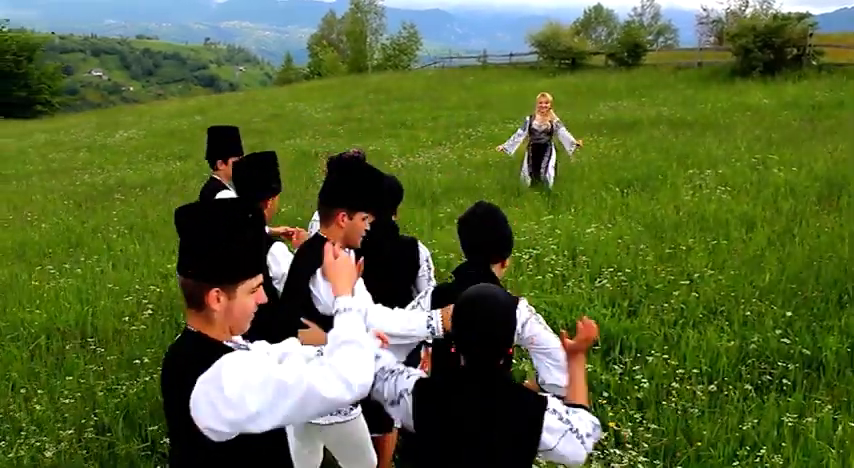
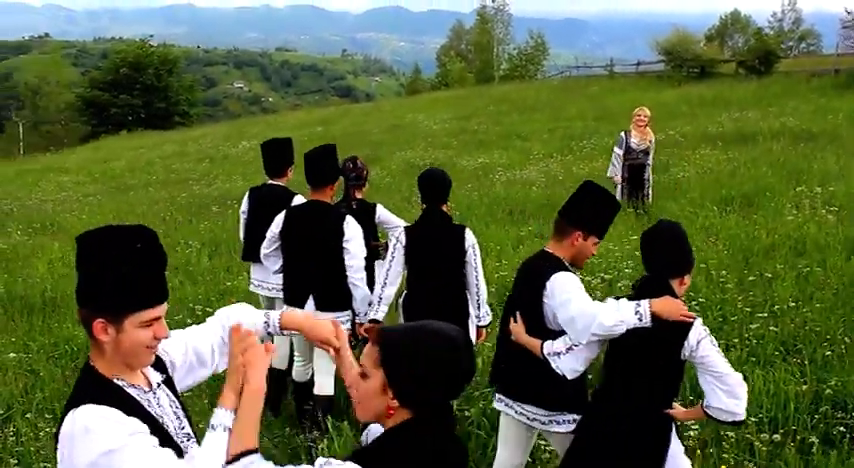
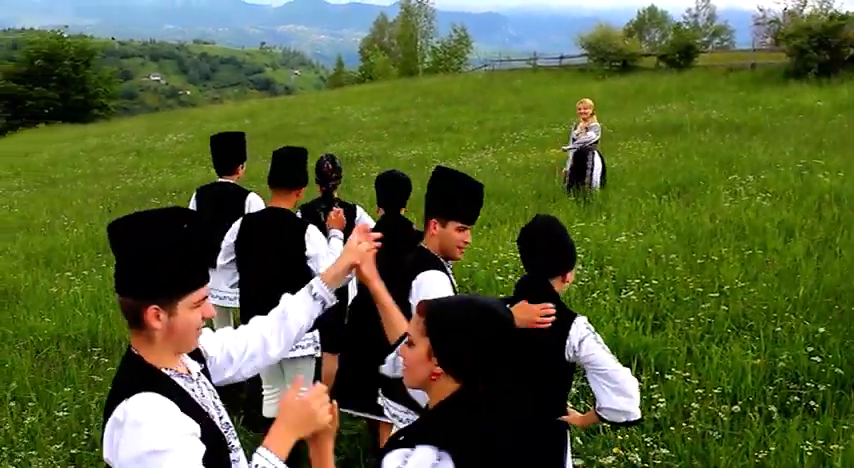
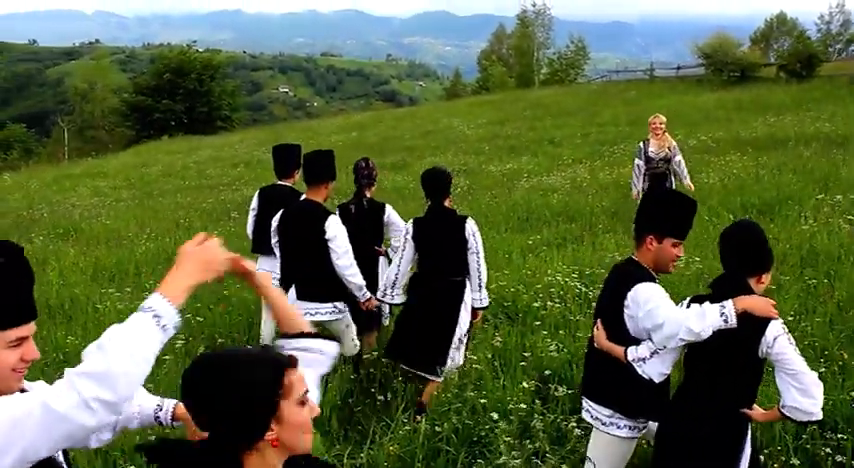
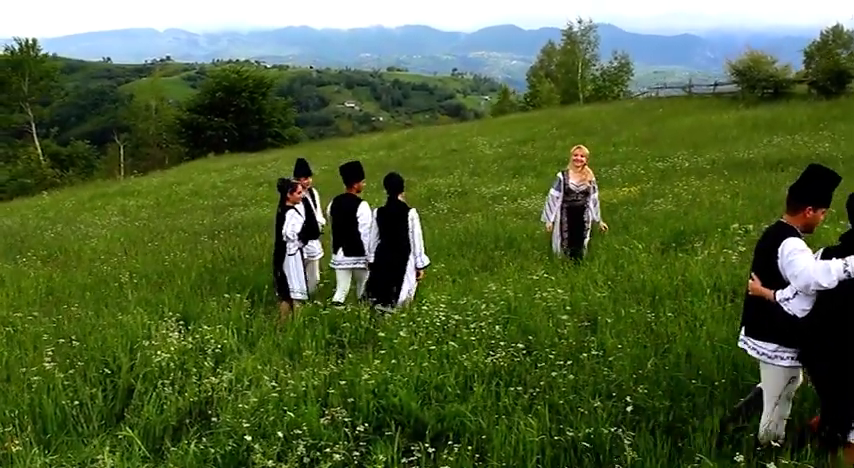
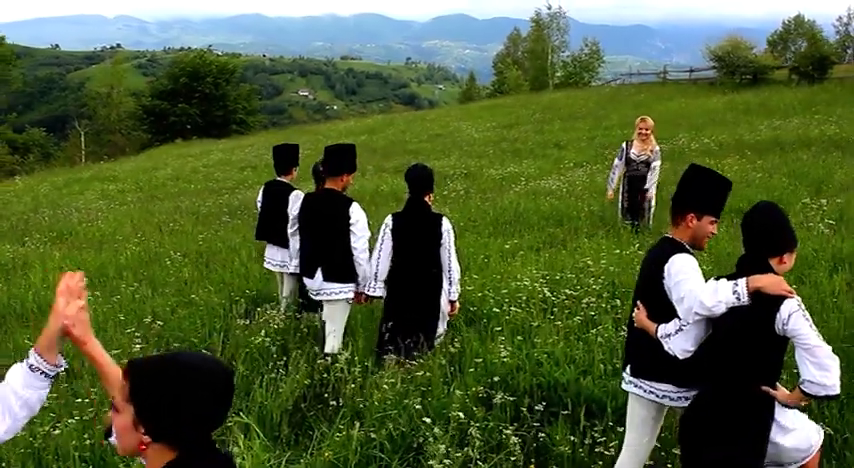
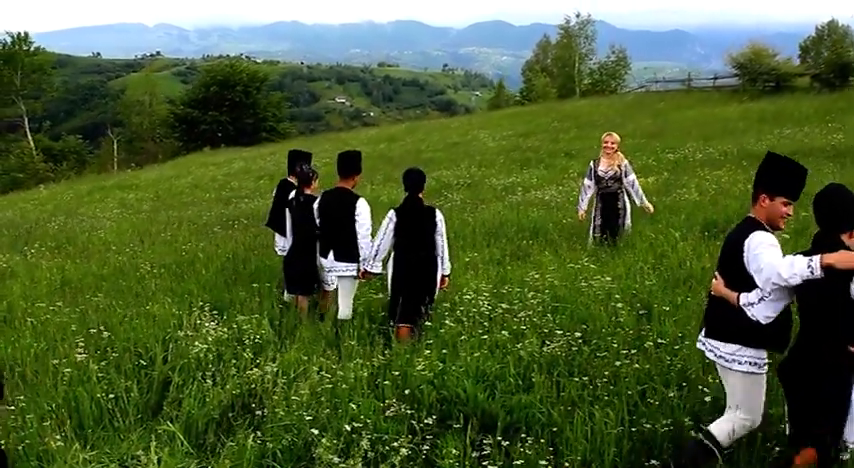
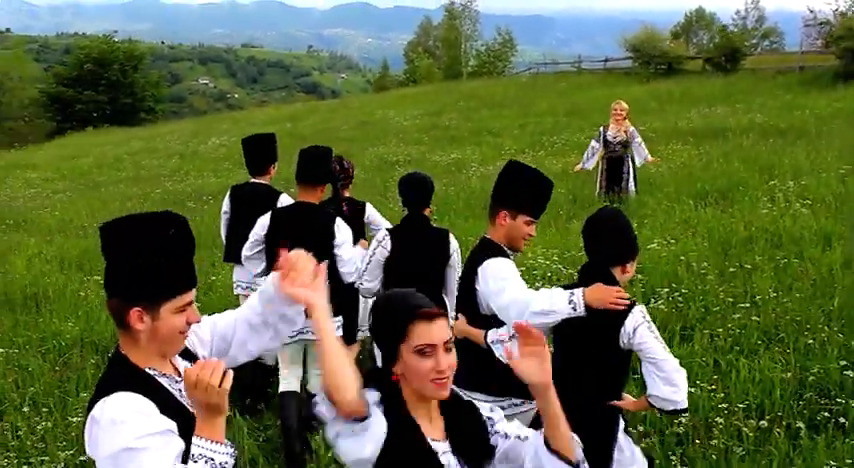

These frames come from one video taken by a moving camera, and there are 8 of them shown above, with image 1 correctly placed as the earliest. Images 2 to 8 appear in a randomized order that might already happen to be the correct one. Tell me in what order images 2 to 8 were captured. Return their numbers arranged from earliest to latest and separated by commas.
3, 8, 2, 4, 6, 7, 5
